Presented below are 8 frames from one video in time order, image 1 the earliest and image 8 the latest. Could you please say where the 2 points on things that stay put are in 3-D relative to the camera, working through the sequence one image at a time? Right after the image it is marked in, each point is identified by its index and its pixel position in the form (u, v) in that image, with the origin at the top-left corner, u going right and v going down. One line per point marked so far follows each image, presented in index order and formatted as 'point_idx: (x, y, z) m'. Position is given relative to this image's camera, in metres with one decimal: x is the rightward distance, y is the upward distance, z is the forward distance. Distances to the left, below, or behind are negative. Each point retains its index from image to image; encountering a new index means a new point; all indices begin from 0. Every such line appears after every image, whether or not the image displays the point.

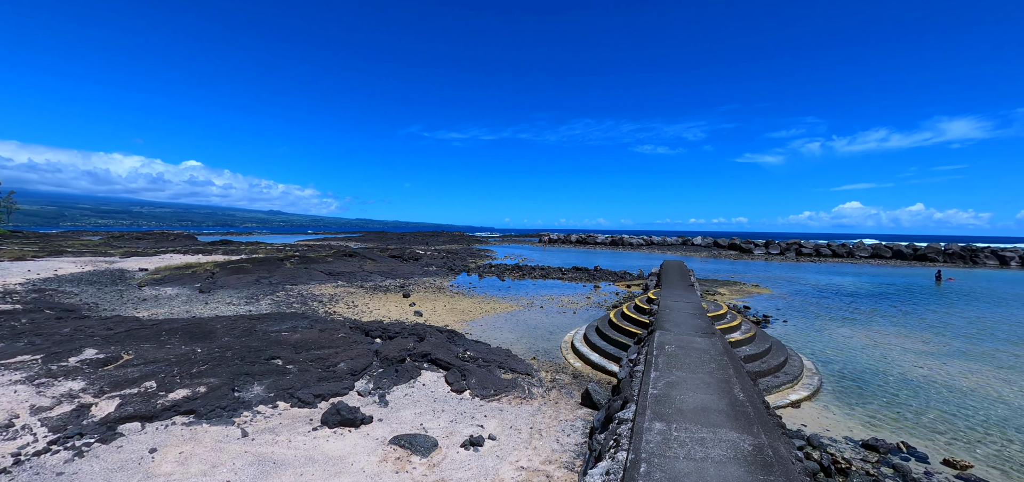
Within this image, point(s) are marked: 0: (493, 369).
0: (-0.5, -3.0, +9.3) m
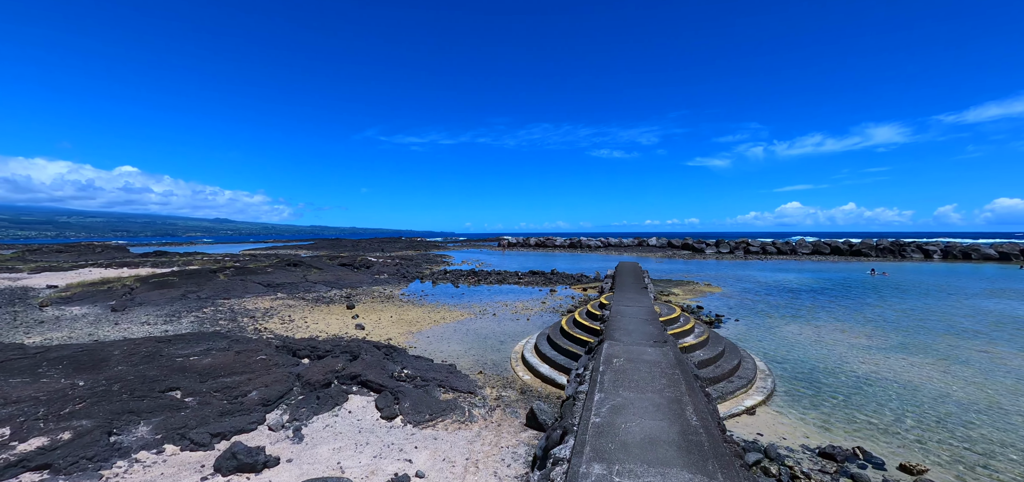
0: (-1.7, -3.1, +8.3) m
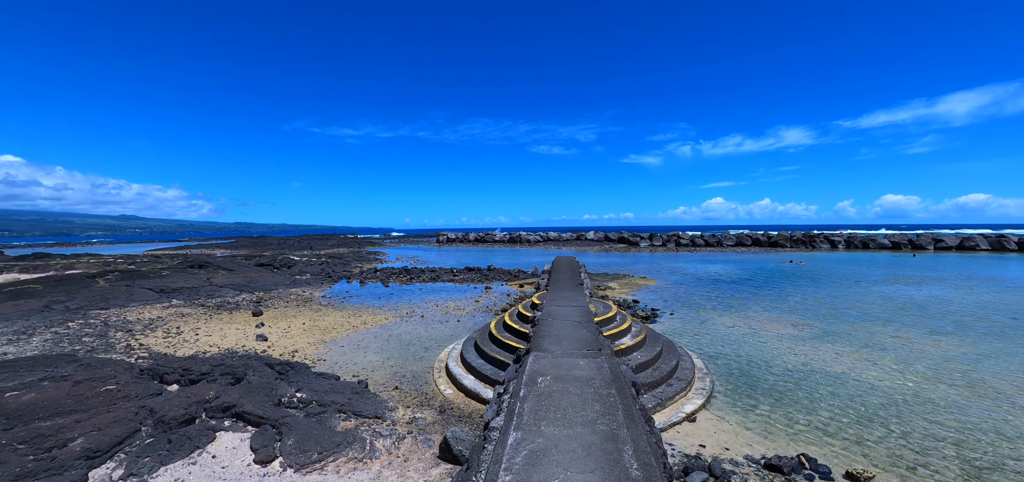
0: (-3.2, -3.0, +6.8) m
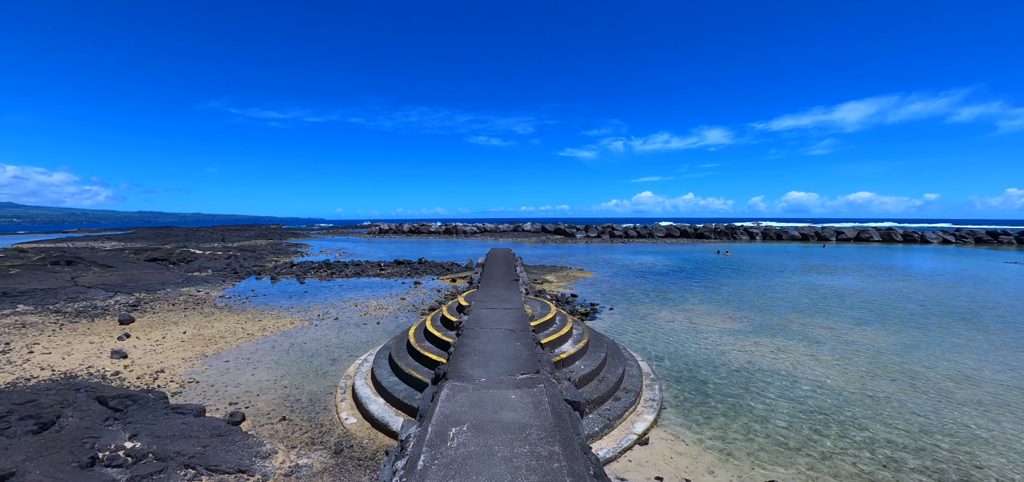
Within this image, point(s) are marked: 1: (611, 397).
0: (-4.3, -2.9, +4.8) m
1: (+1.6, -2.5, +6.3) m
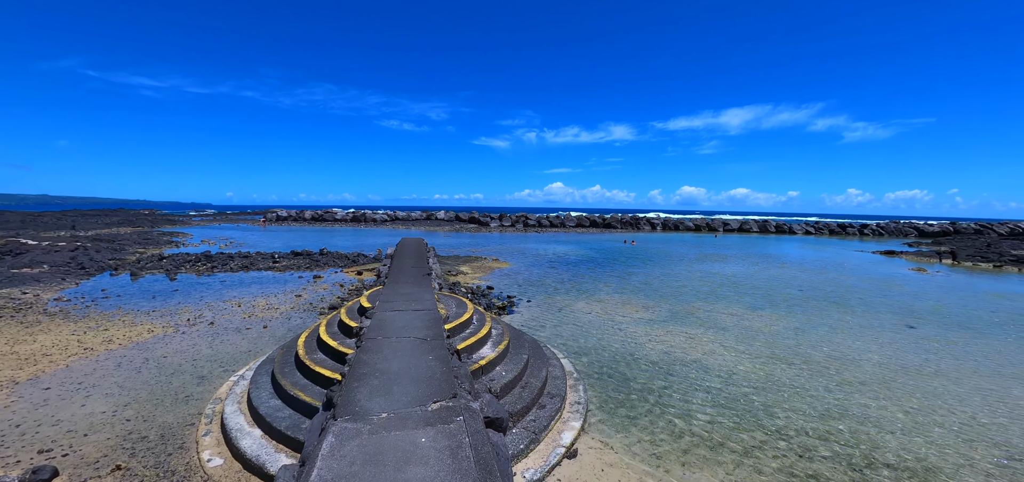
0: (-5.1, -2.8, +3.2) m
1: (+0.3, -2.4, +5.8) m
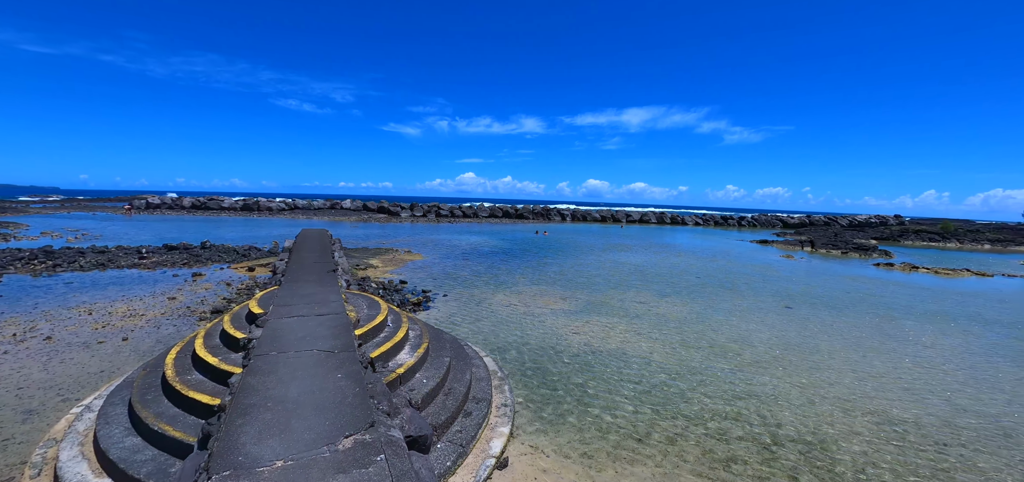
0: (-5.4, -2.9, +1.7) m
1: (-0.7, -2.3, +5.4) m
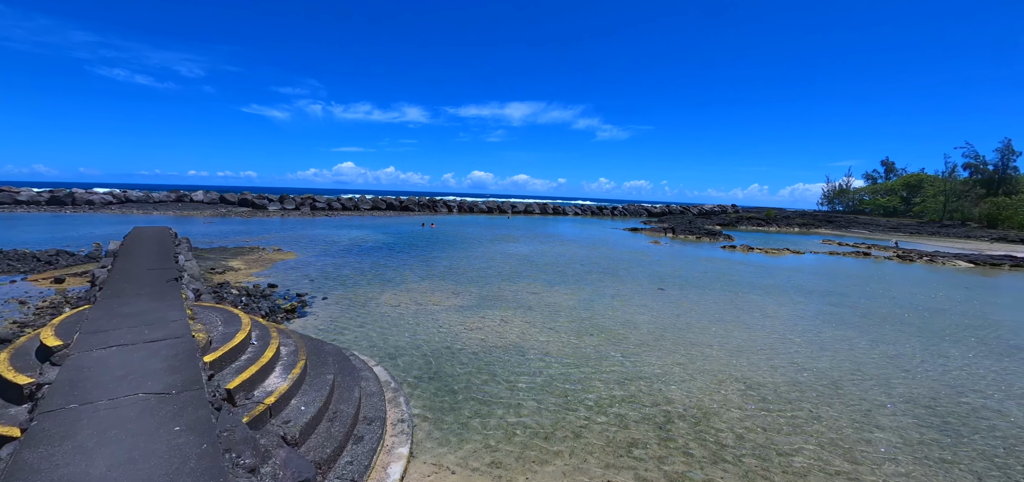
0: (-5.4, -3.2, -0.2) m
1: (-1.9, -2.3, +4.6) m
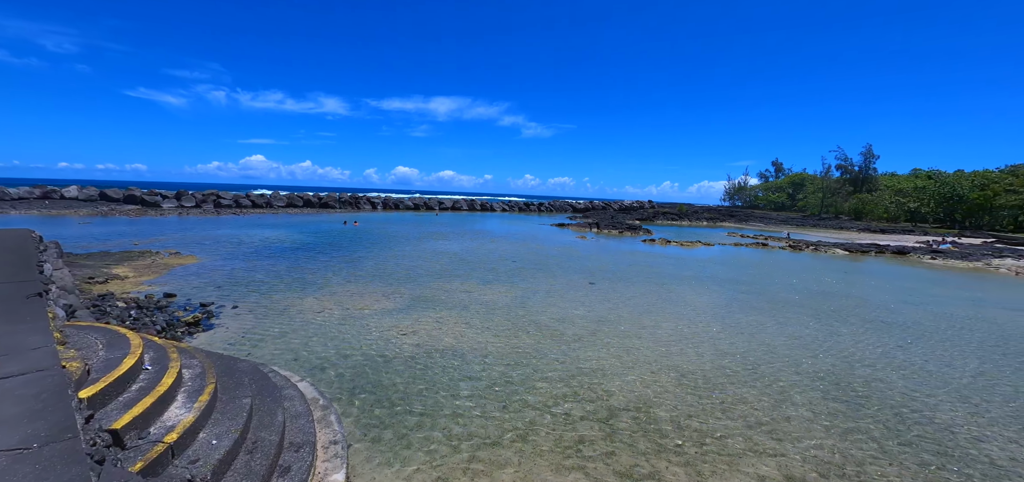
0: (-5.0, -3.4, -1.2) m
1: (-2.5, -2.4, +4.1) m
